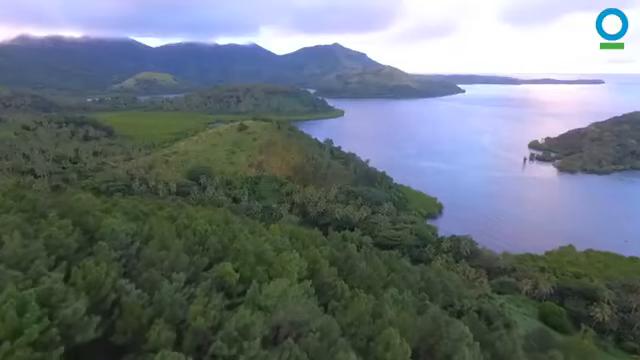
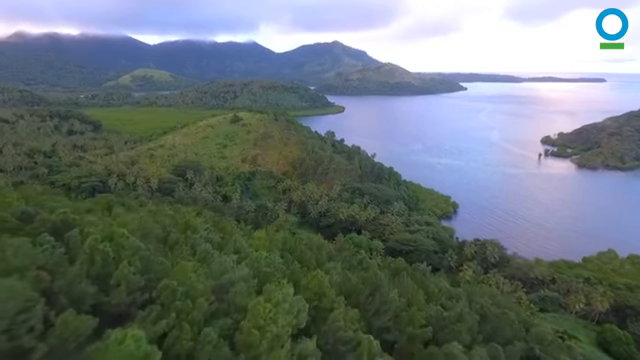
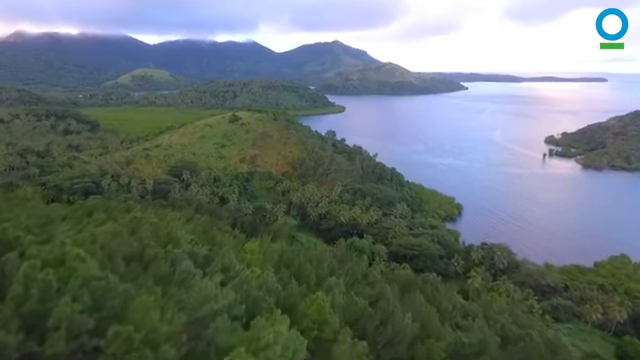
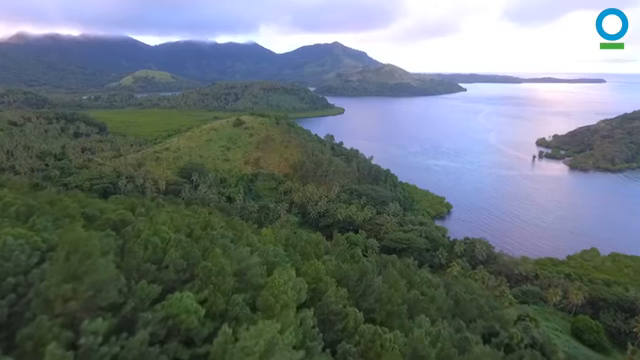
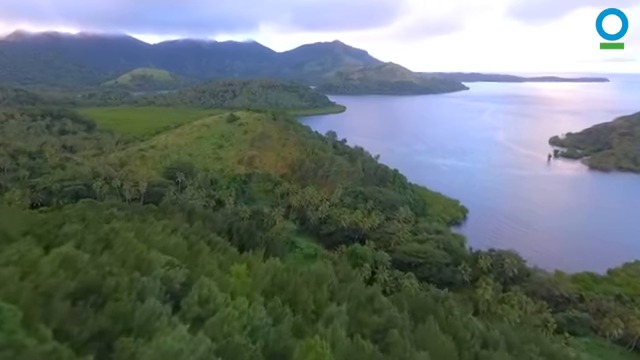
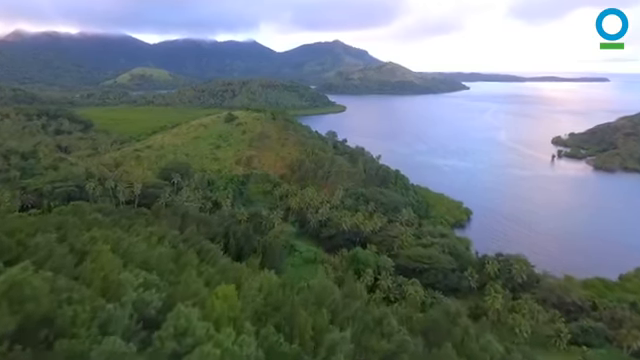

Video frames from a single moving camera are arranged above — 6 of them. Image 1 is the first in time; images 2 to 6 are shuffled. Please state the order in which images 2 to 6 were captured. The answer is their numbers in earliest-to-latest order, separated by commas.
4, 2, 3, 5, 6
